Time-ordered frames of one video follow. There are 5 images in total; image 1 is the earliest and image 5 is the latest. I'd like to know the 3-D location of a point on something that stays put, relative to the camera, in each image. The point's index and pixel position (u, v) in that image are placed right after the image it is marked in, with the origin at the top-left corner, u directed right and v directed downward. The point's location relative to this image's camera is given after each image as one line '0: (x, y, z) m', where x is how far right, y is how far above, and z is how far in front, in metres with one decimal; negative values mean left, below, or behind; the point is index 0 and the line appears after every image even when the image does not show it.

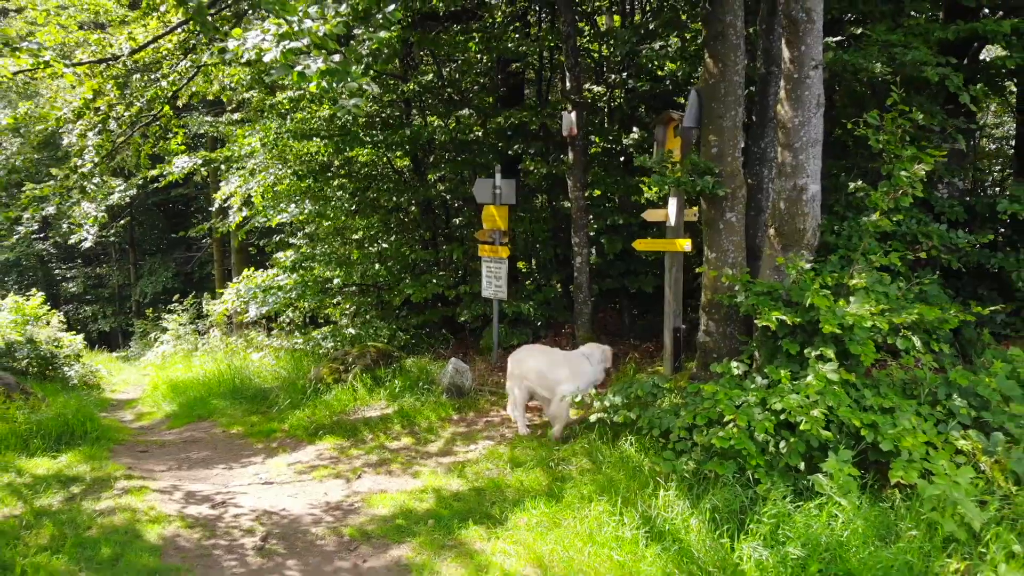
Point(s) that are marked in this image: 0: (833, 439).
0: (+1.4, -0.6, +2.8) m
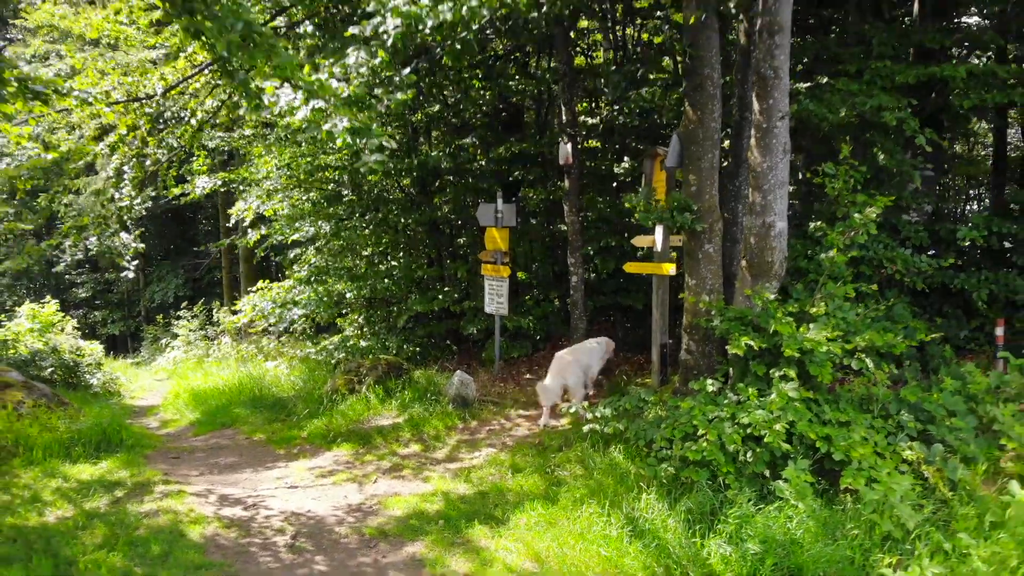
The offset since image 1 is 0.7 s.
0: (+1.4, -0.8, +3.2) m
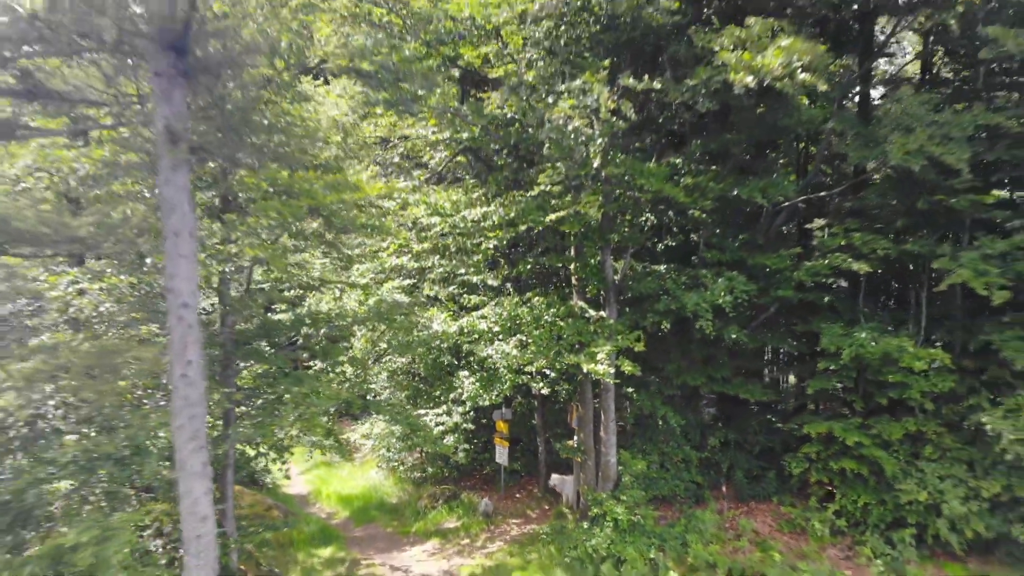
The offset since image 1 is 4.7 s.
0: (+1.3, -3.7, +9.1) m
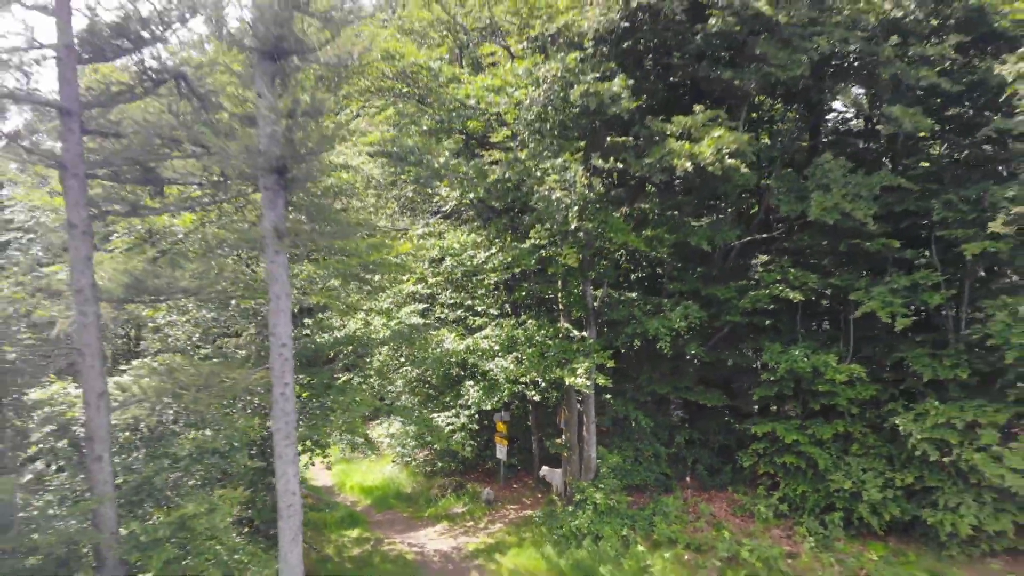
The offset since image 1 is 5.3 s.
0: (+1.3, -4.1, +11.2) m
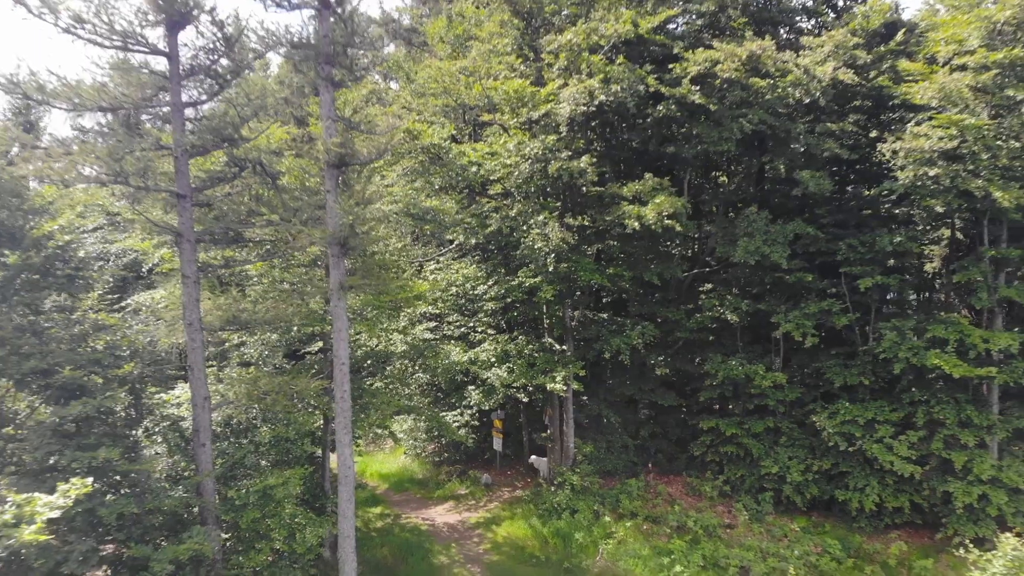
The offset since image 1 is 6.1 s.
0: (+1.1, -4.6, +14.0) m
